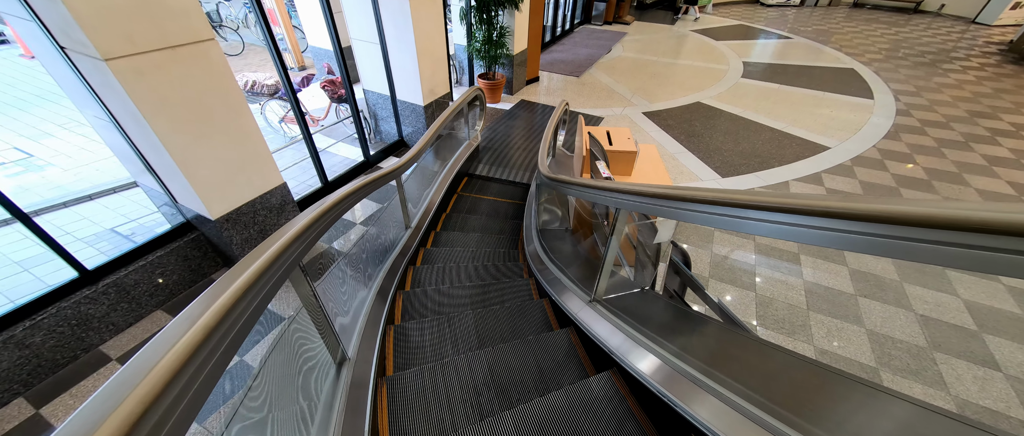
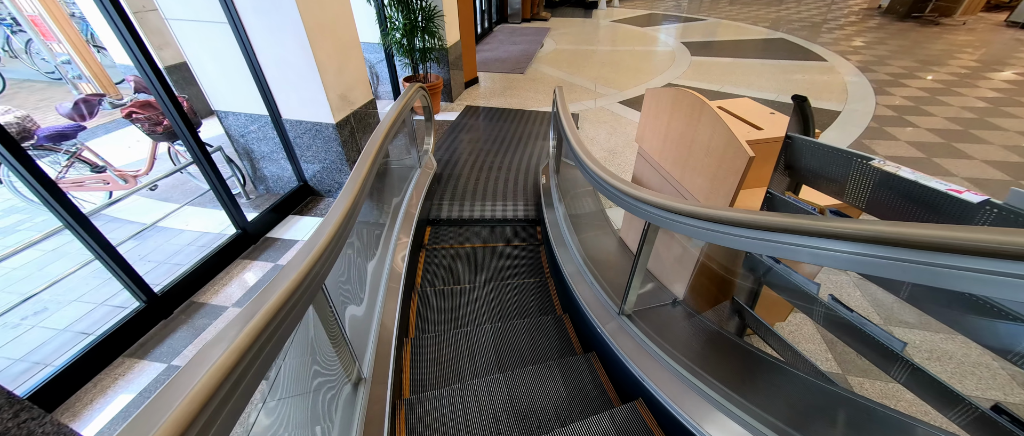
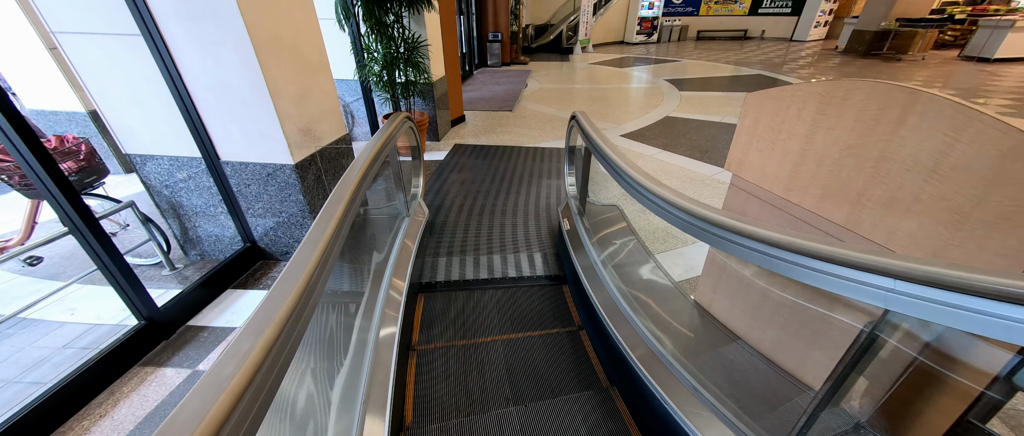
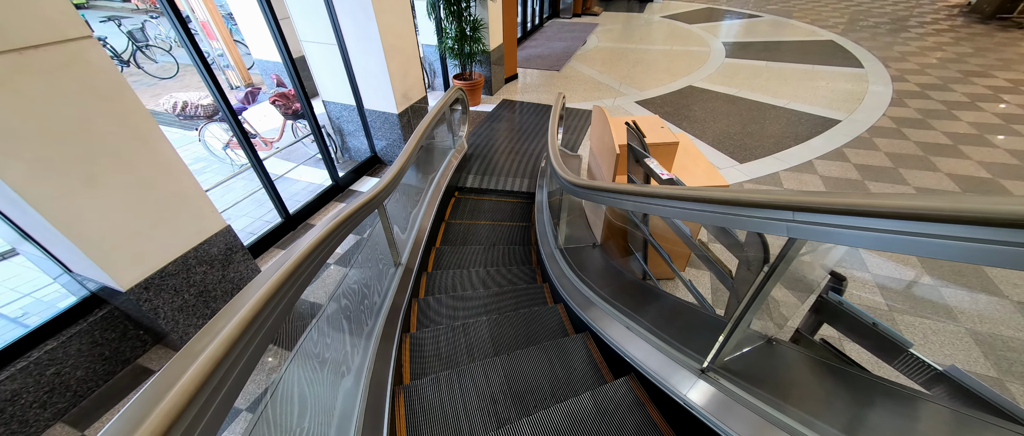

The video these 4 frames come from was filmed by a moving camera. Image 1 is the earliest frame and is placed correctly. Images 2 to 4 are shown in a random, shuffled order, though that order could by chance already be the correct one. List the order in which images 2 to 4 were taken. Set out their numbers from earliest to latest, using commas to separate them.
4, 2, 3
